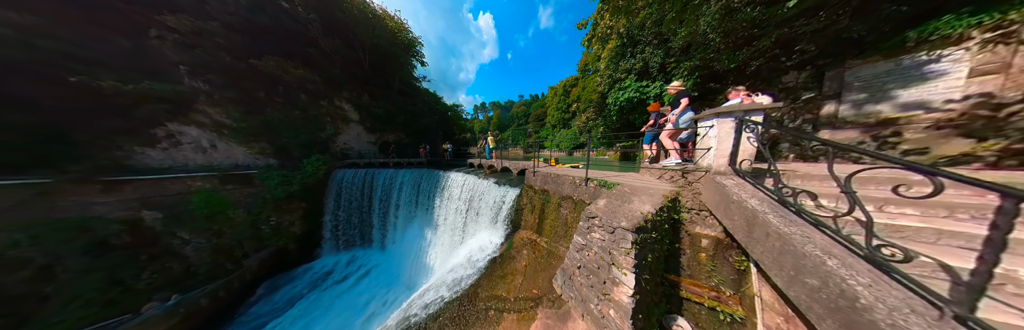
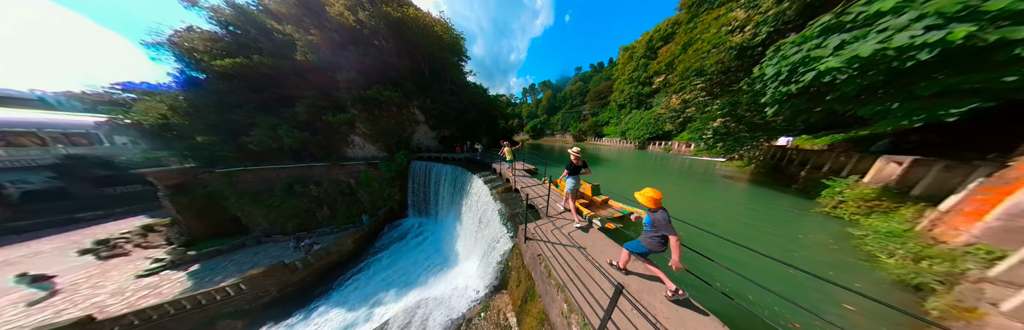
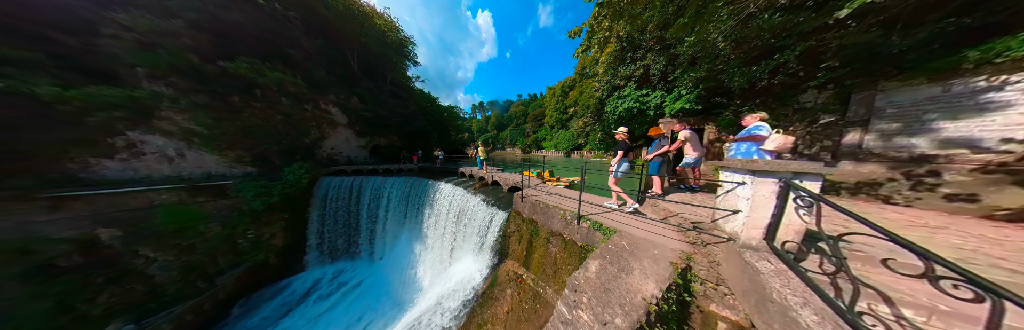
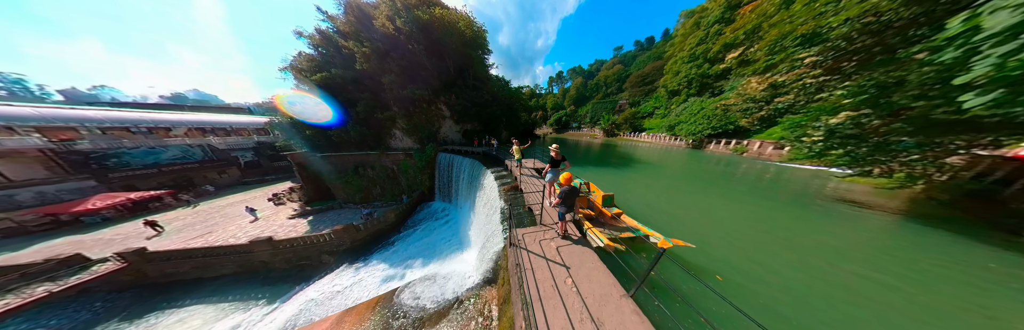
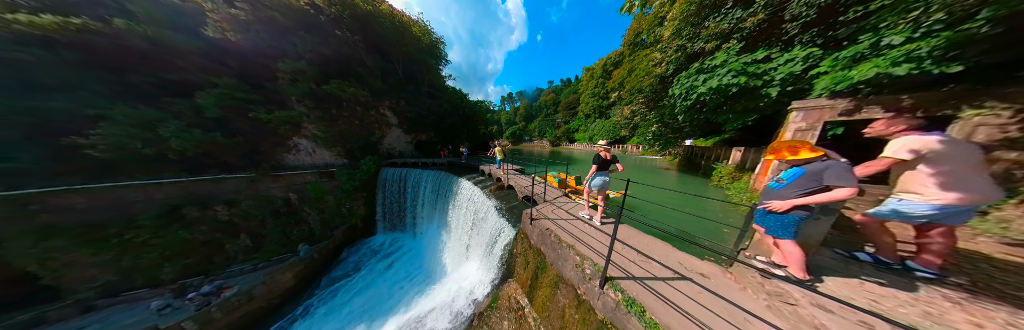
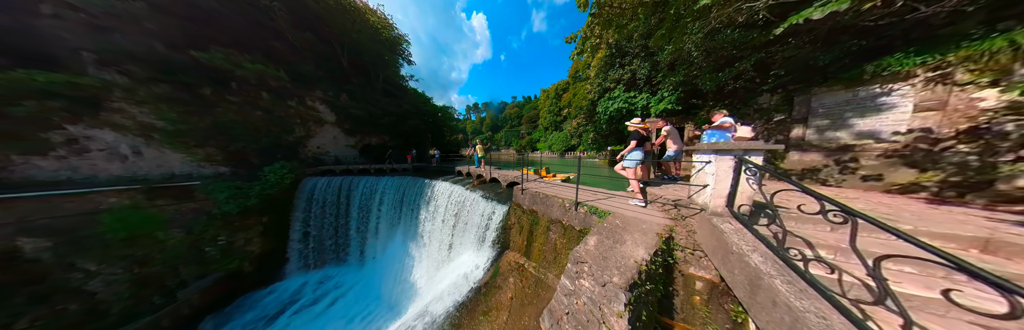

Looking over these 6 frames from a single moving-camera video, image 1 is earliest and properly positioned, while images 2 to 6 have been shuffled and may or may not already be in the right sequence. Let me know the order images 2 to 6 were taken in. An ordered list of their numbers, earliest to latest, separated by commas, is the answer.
6, 3, 5, 2, 4
